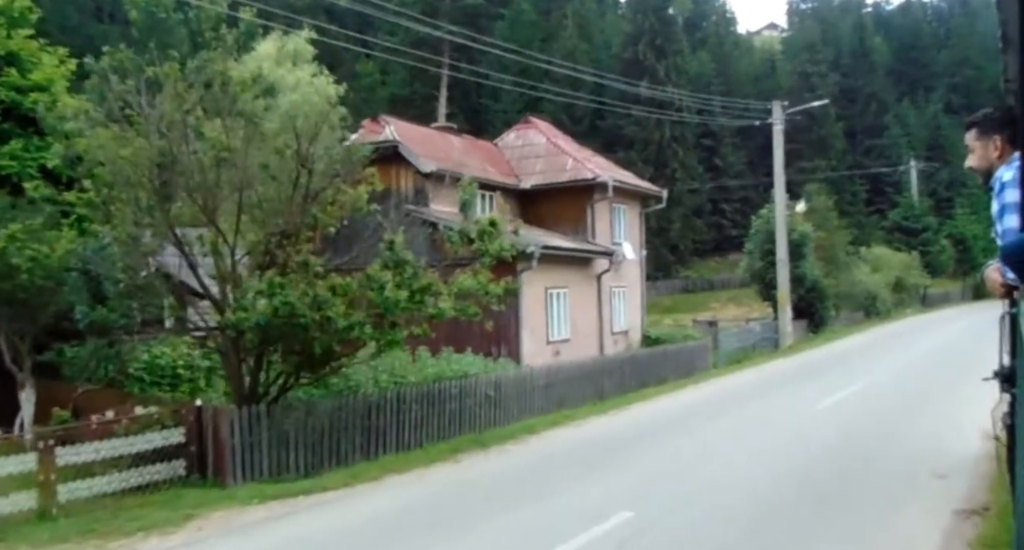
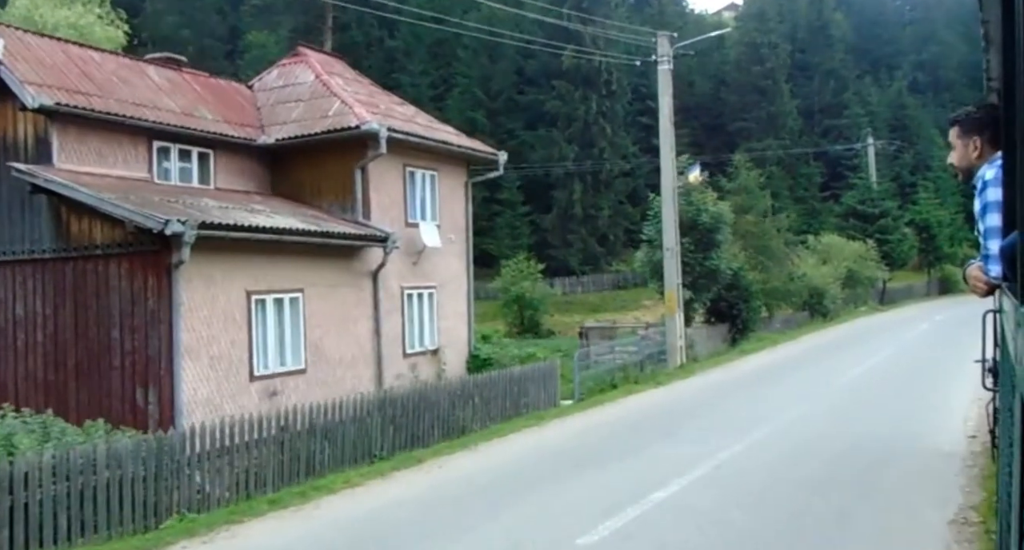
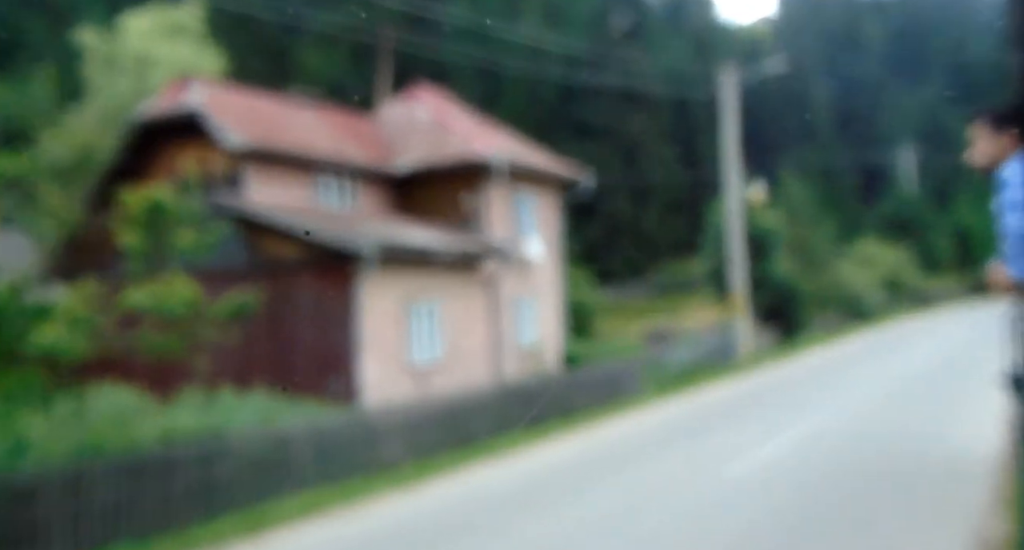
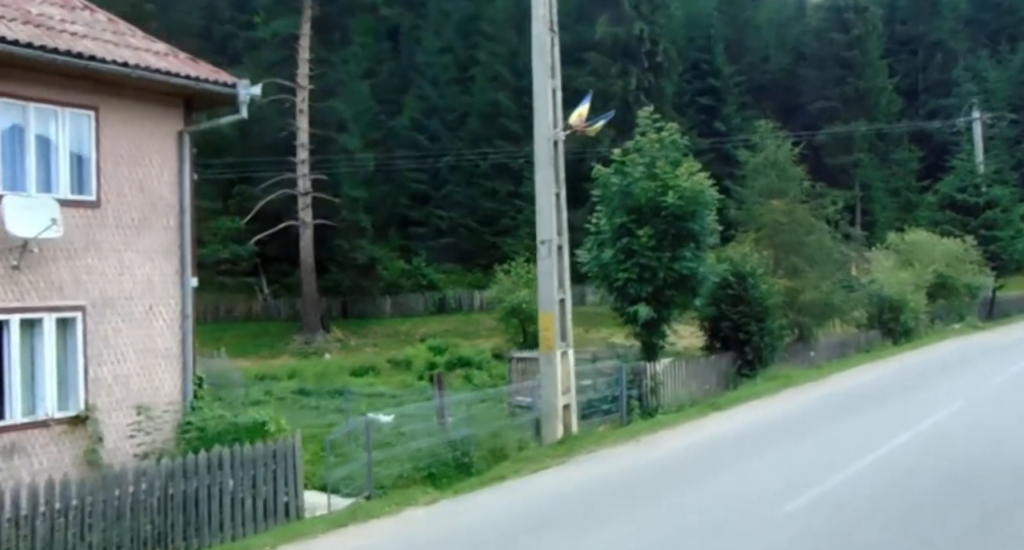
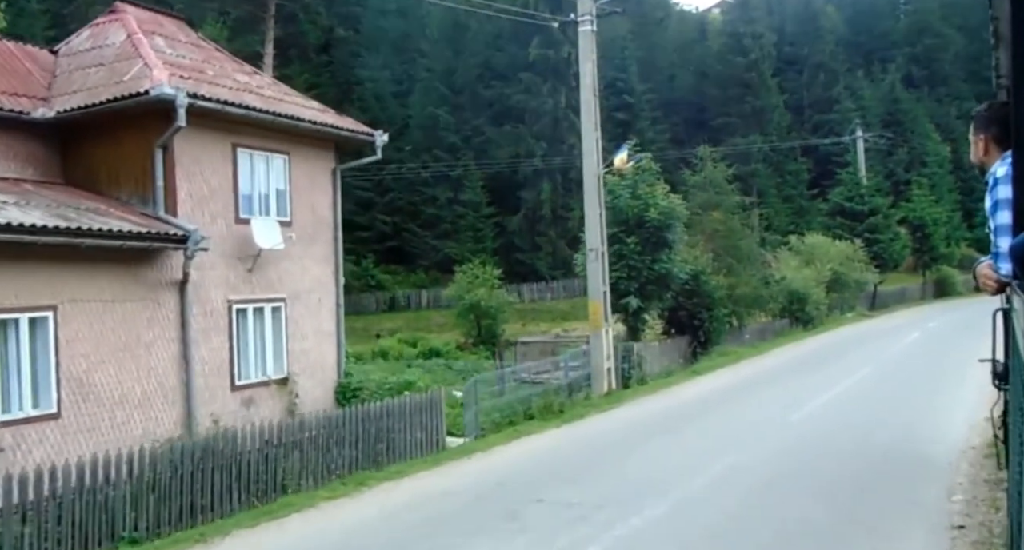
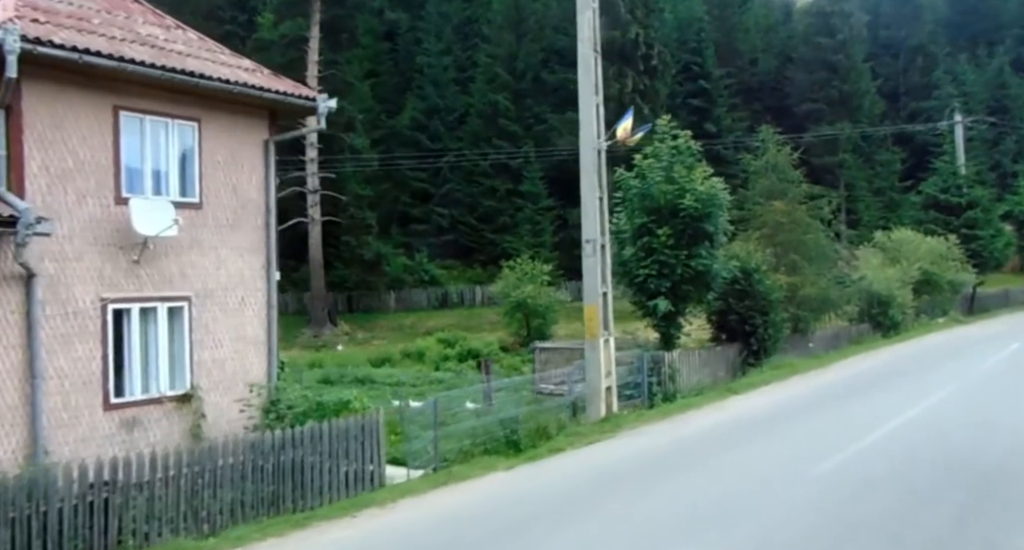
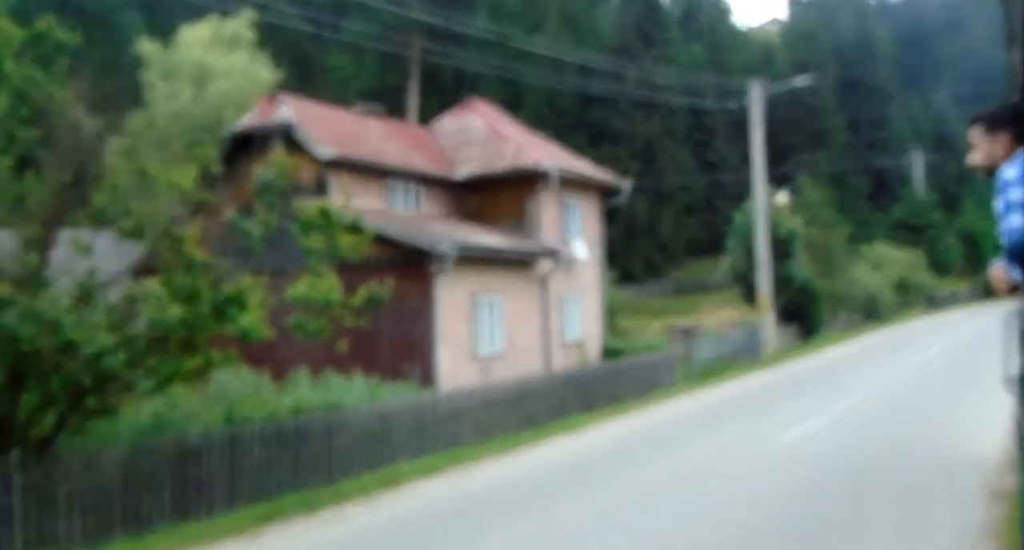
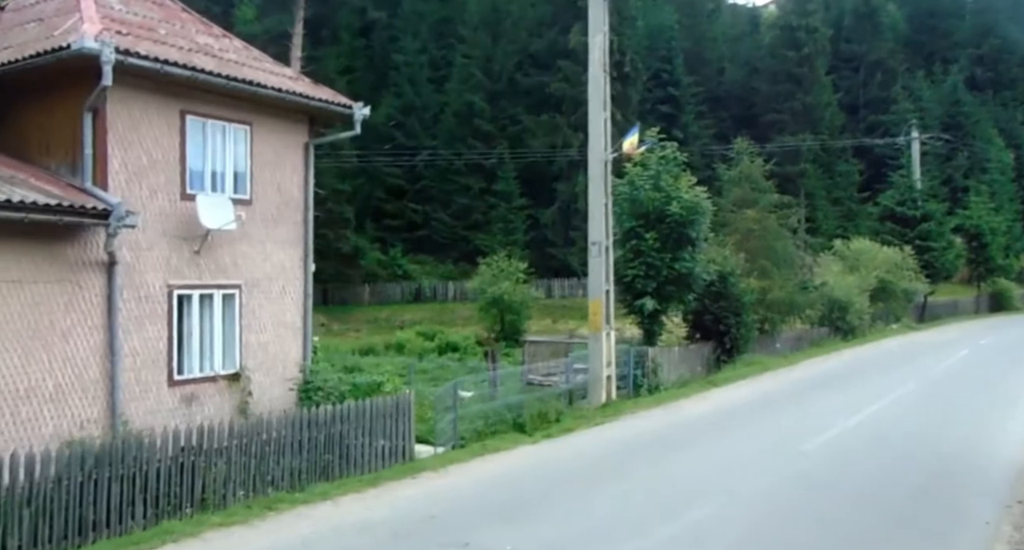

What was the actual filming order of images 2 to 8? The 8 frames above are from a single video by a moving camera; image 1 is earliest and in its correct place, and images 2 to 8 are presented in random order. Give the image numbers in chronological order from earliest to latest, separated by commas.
7, 3, 2, 5, 8, 6, 4
